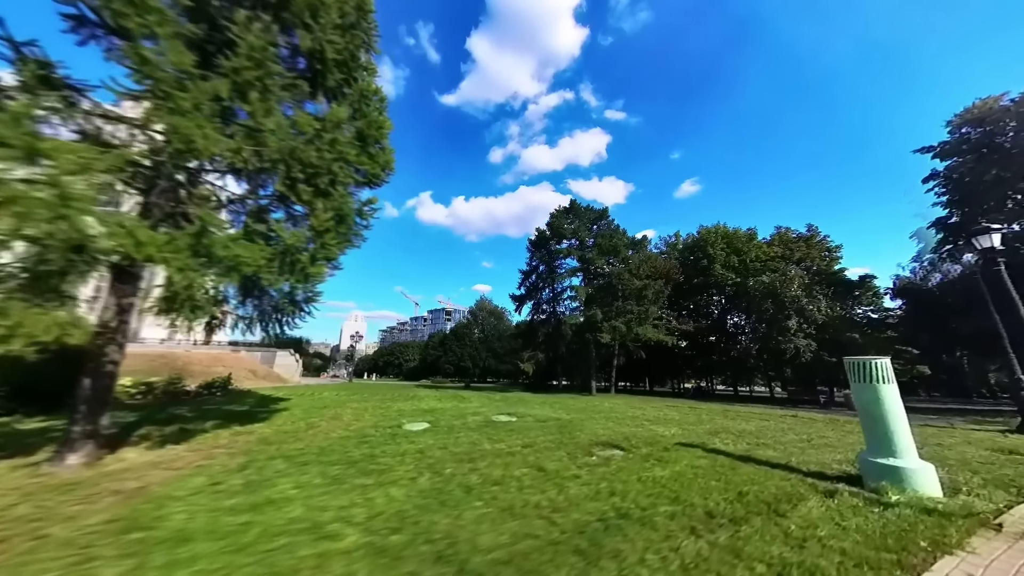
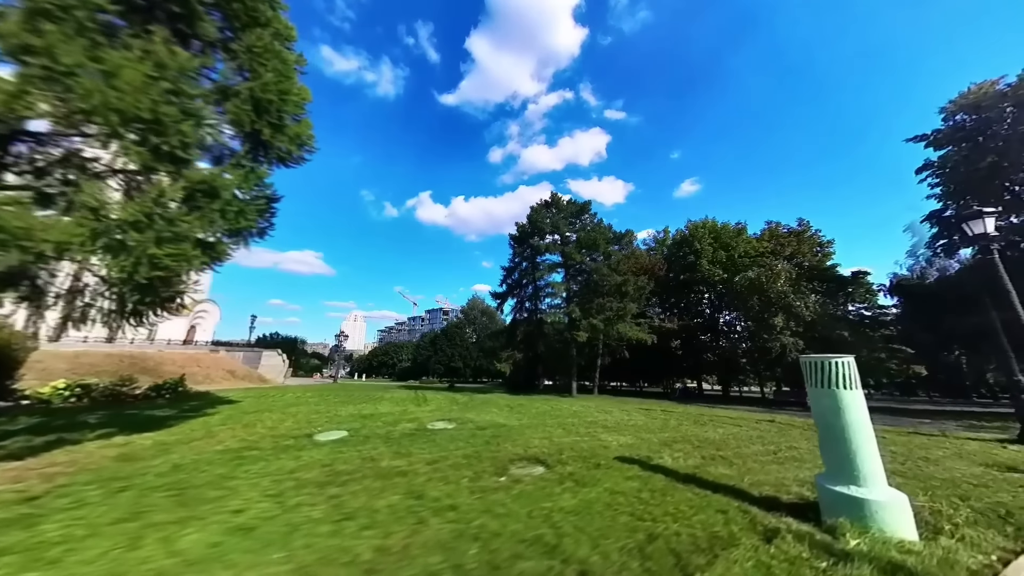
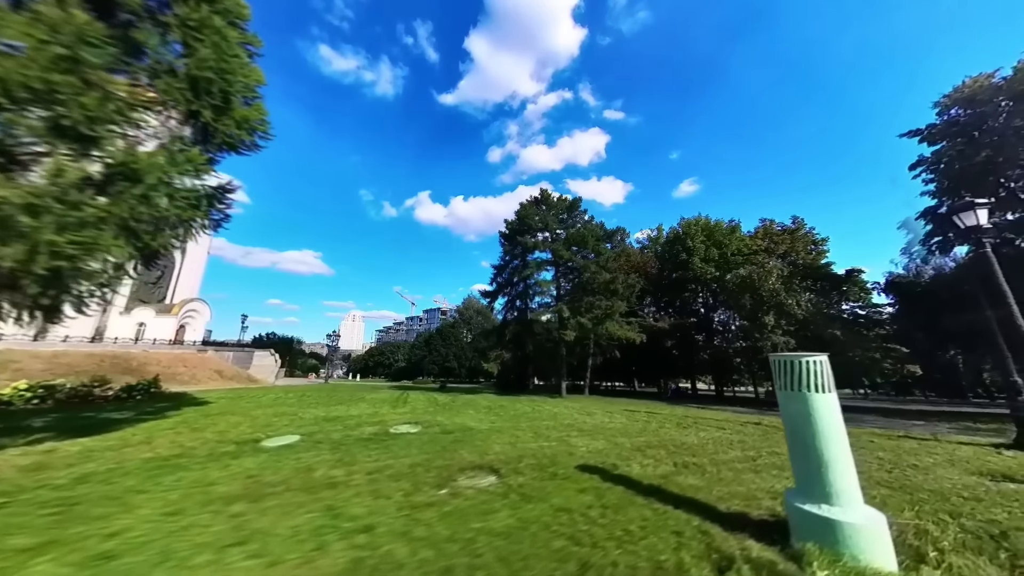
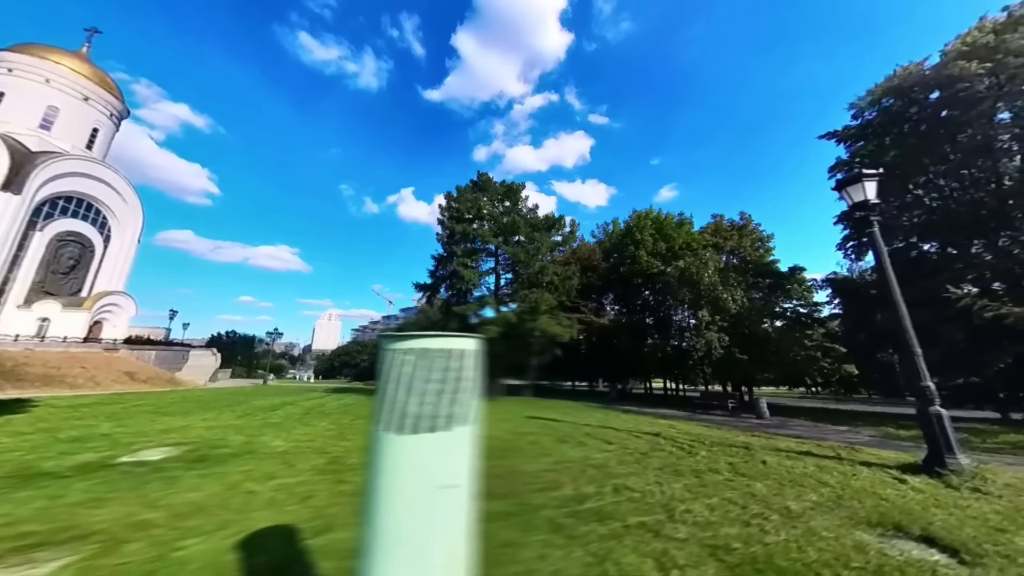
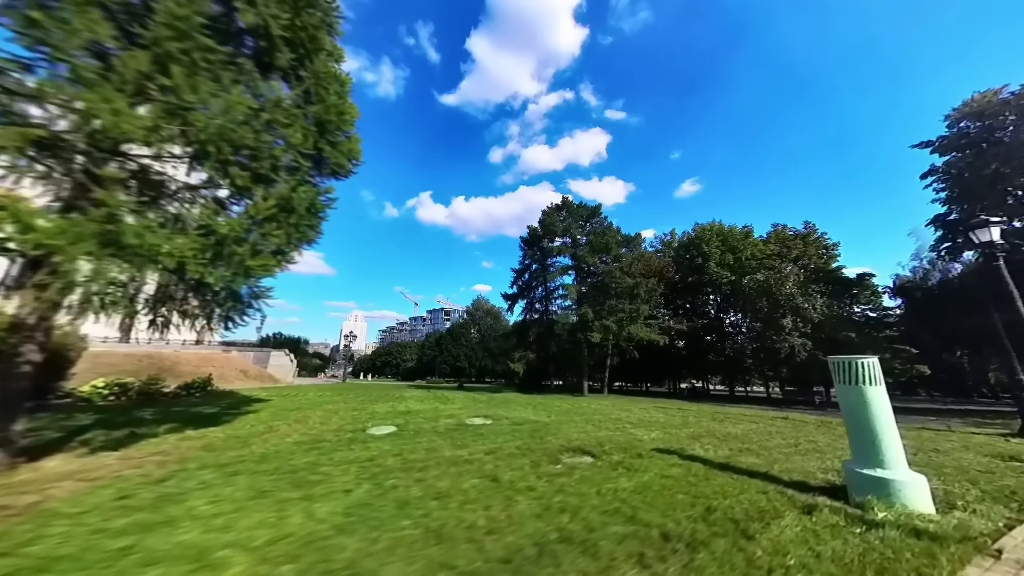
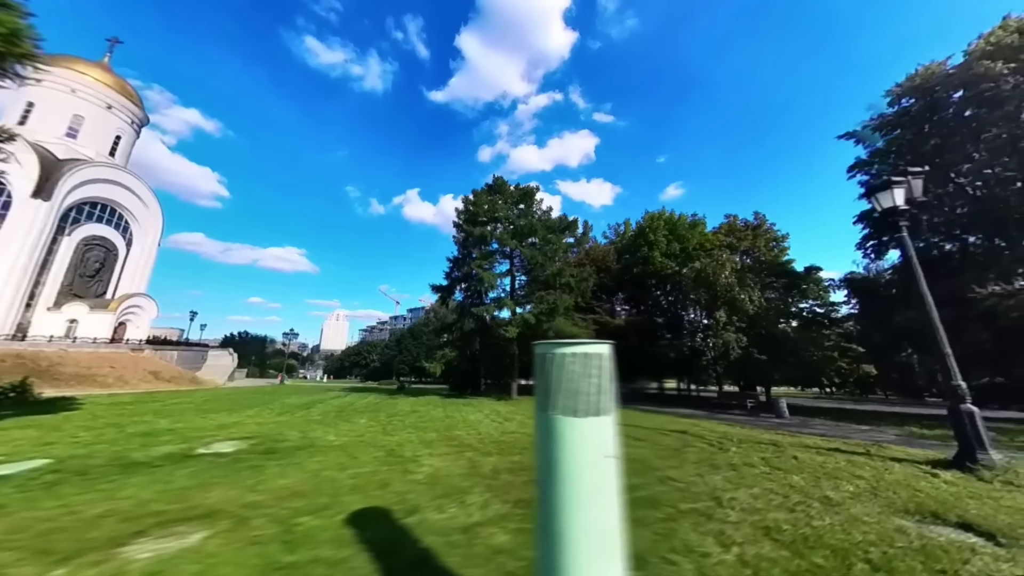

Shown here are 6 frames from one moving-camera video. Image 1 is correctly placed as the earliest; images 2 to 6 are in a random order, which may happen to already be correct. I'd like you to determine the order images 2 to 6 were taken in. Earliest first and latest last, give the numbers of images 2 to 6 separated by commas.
5, 2, 3, 6, 4
